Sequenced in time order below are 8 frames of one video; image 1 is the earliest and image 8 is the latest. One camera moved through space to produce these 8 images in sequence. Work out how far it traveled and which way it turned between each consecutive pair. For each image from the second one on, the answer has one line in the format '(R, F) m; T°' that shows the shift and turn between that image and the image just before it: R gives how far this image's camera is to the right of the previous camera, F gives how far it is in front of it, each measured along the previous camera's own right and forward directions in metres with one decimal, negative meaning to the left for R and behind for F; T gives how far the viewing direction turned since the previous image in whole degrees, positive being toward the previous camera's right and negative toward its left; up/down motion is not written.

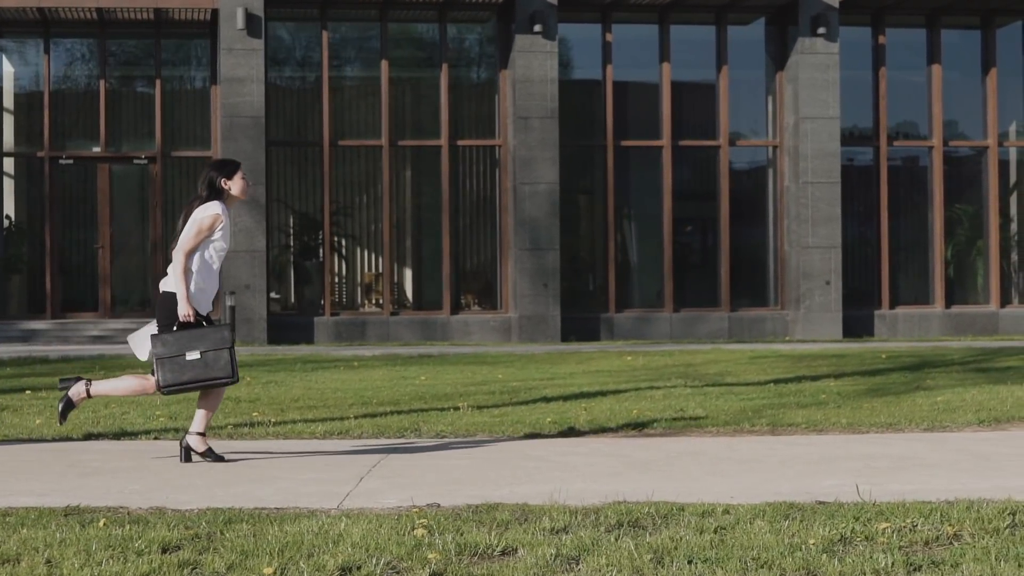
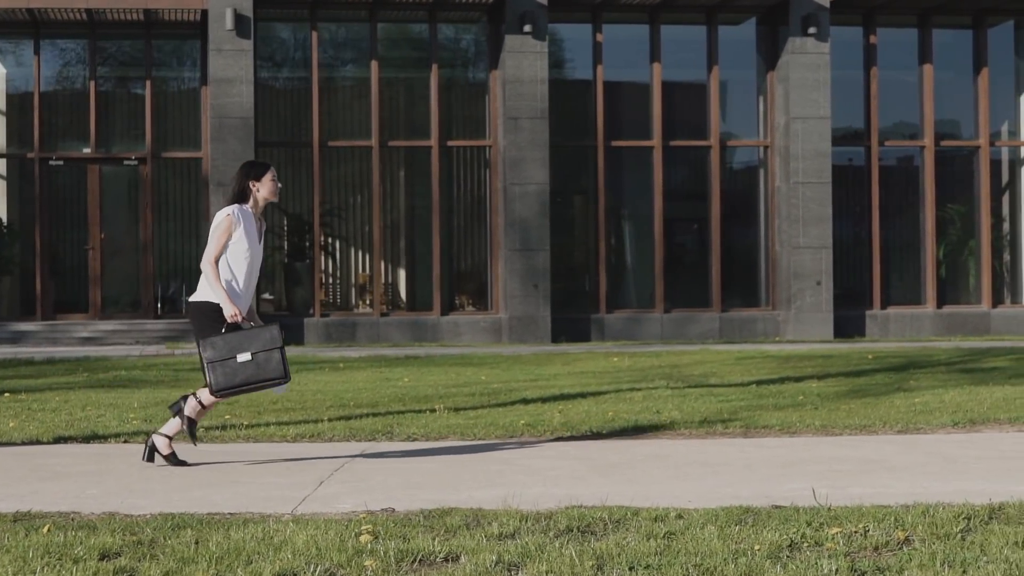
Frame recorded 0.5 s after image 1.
(+0.1, +0.1) m; 0°
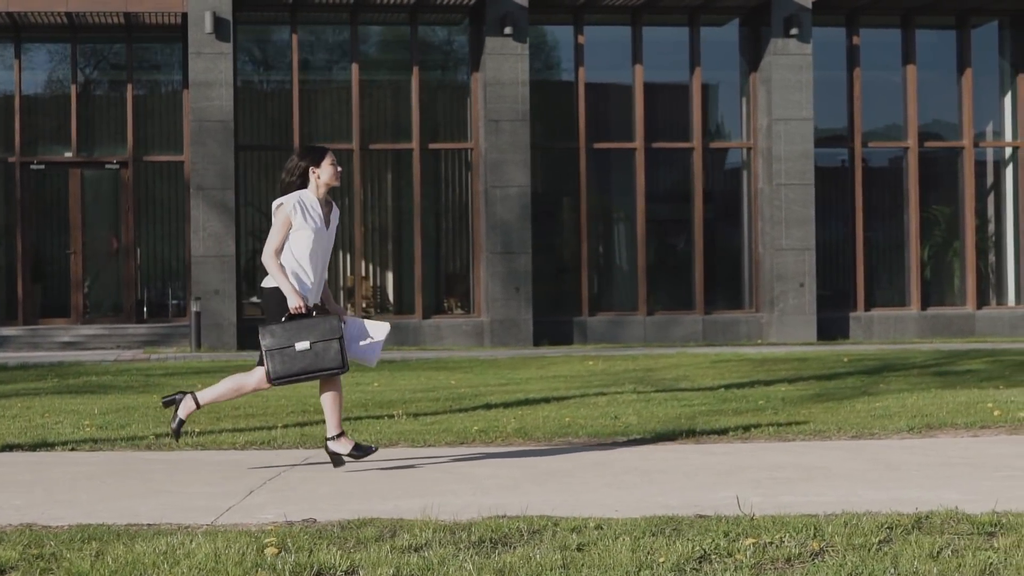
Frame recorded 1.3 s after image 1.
(+0.2, +0.1) m; 0°
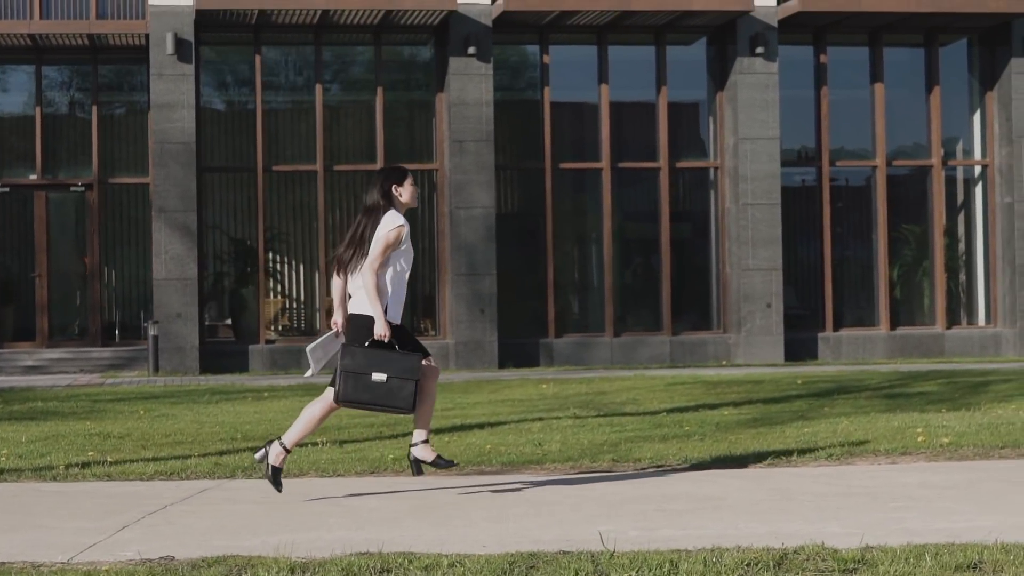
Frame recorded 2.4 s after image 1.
(+0.3, +0.2) m; 0°
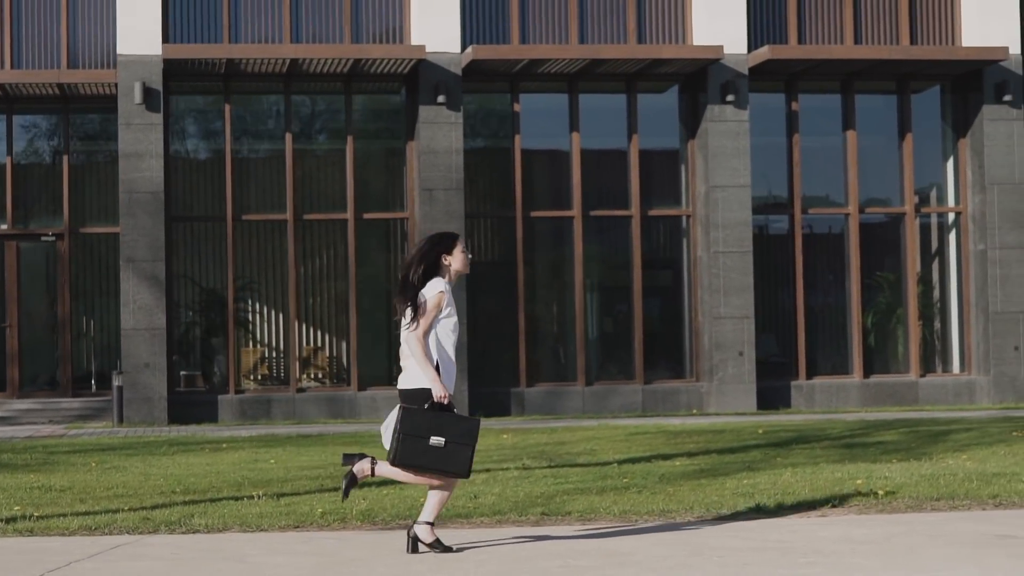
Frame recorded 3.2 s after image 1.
(+0.3, +0.1) m; 0°
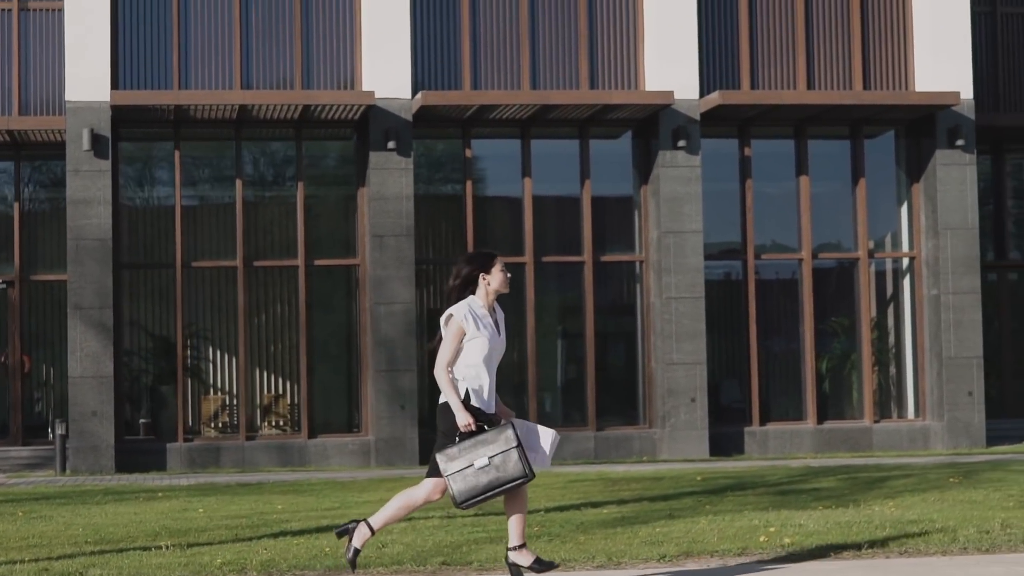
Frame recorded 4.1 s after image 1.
(+0.3, +0.1) m; 0°
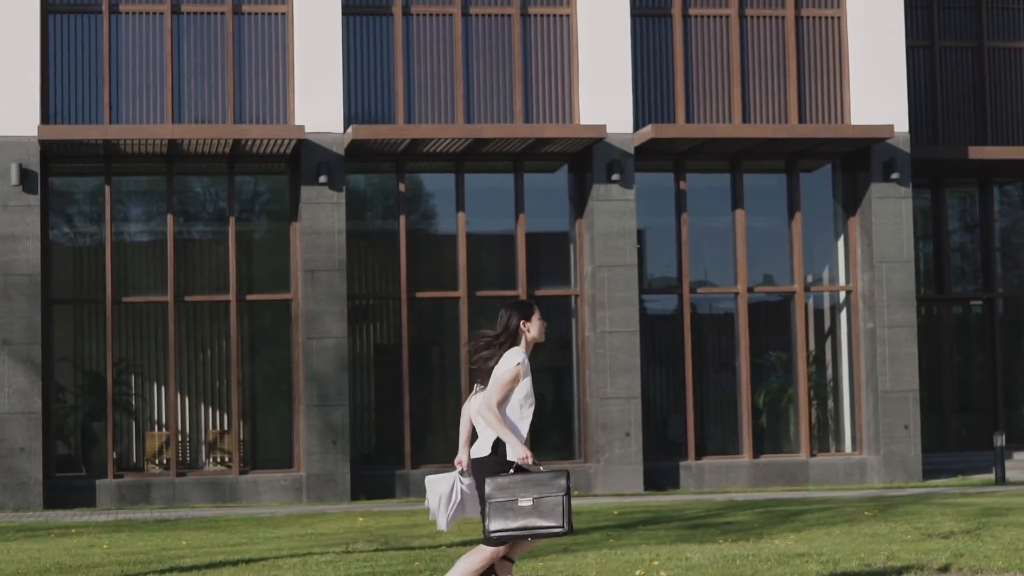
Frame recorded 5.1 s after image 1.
(+0.4, +0.1) m; +1°
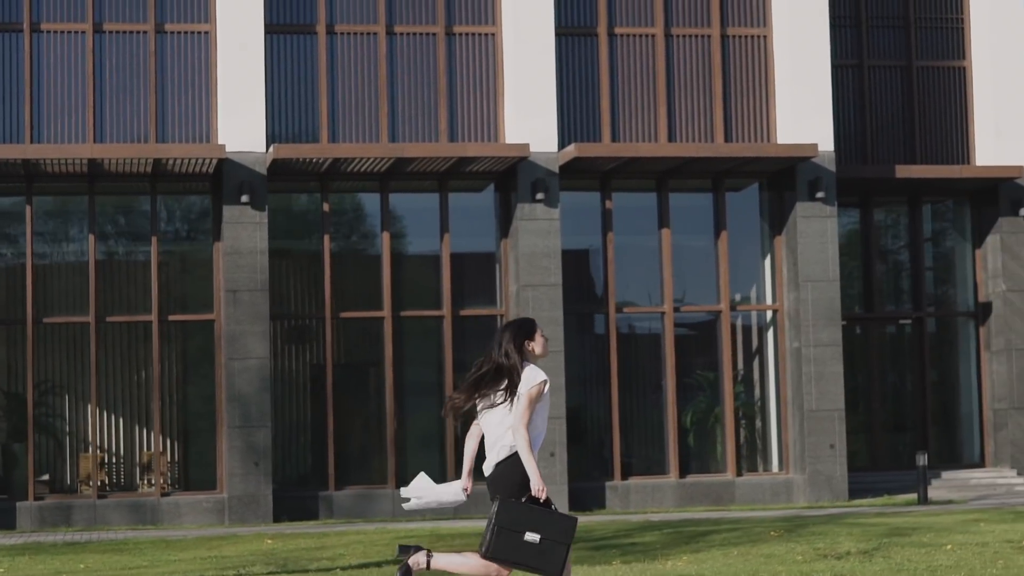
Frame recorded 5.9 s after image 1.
(+0.4, +0.1) m; +1°
